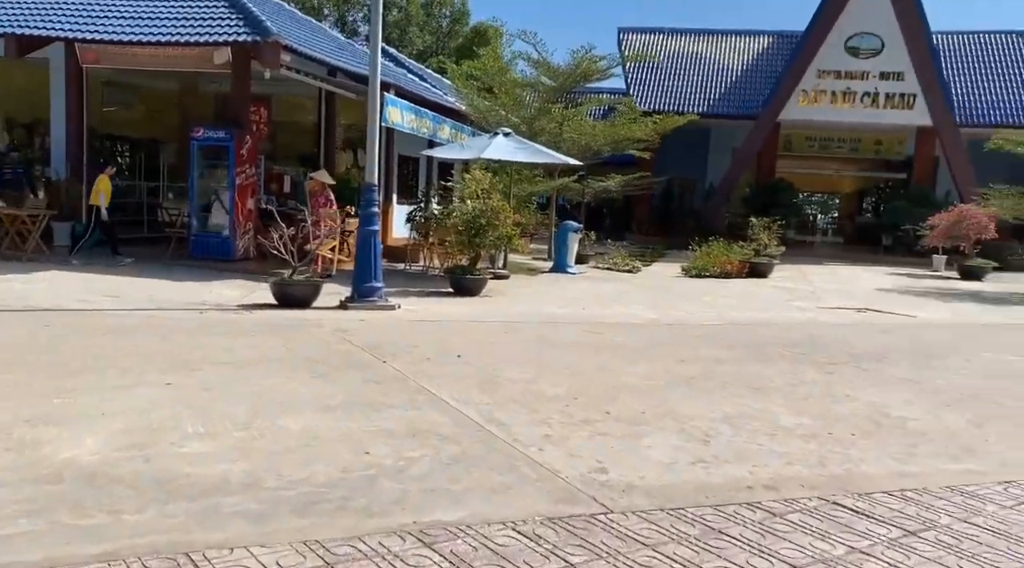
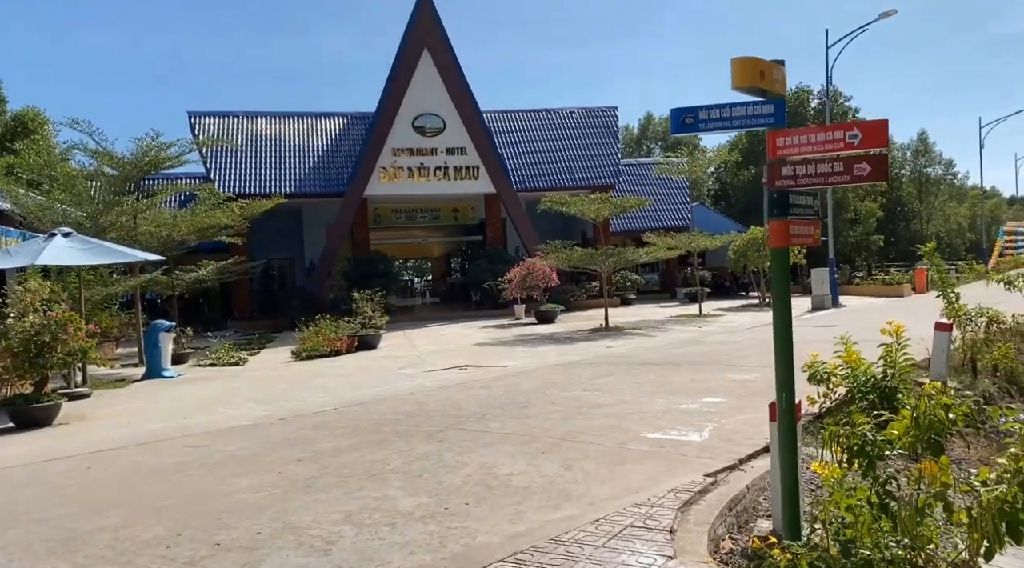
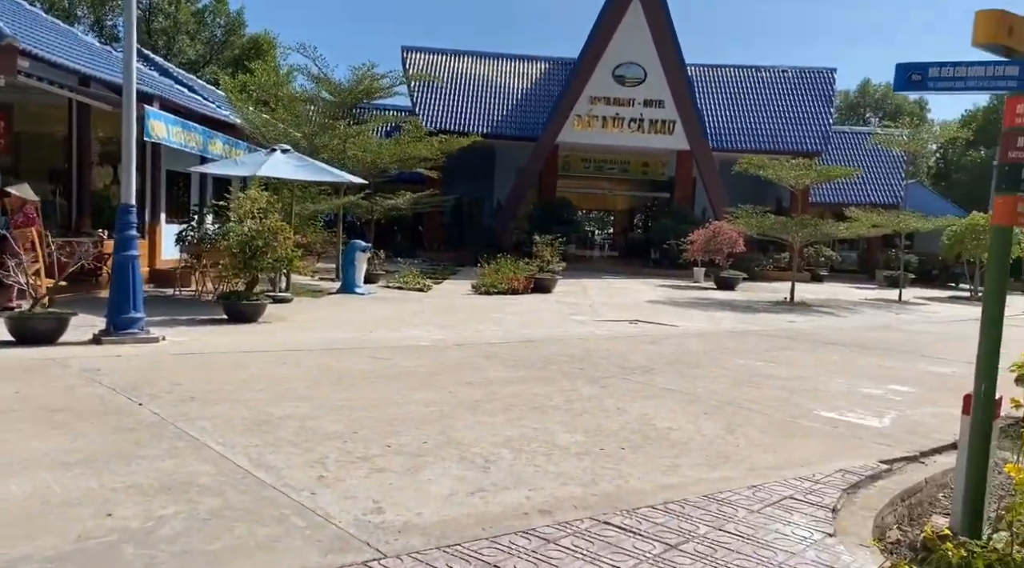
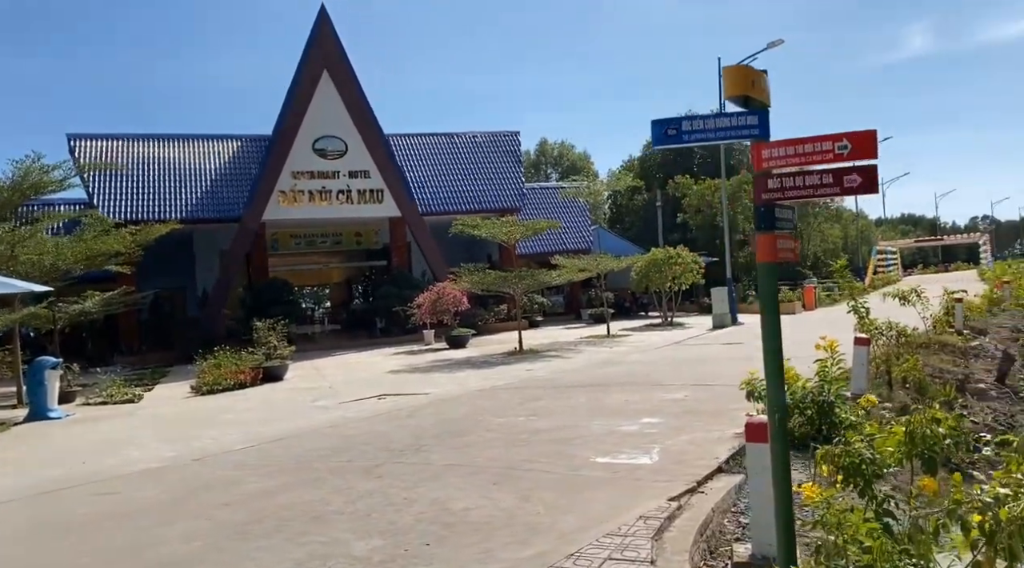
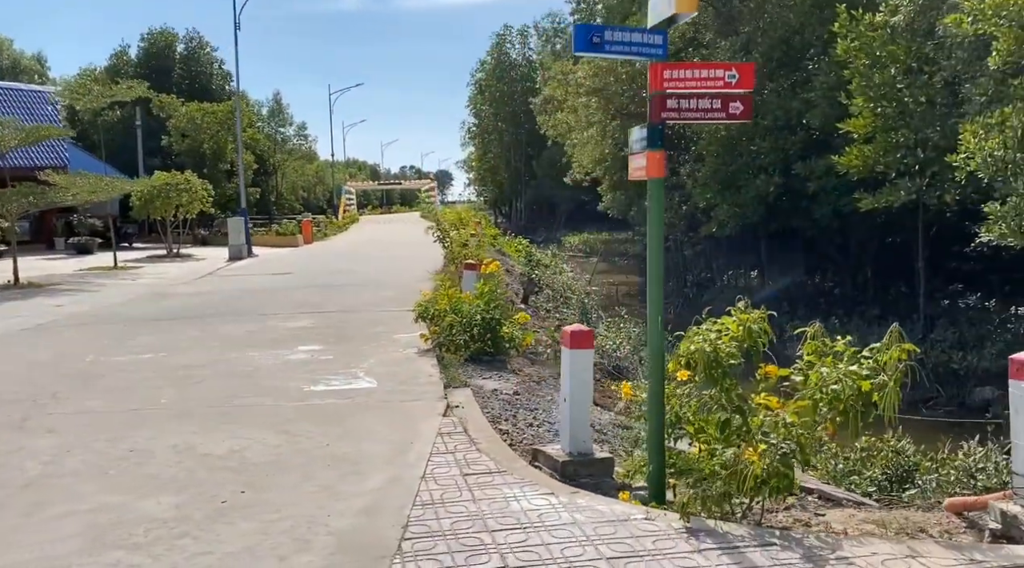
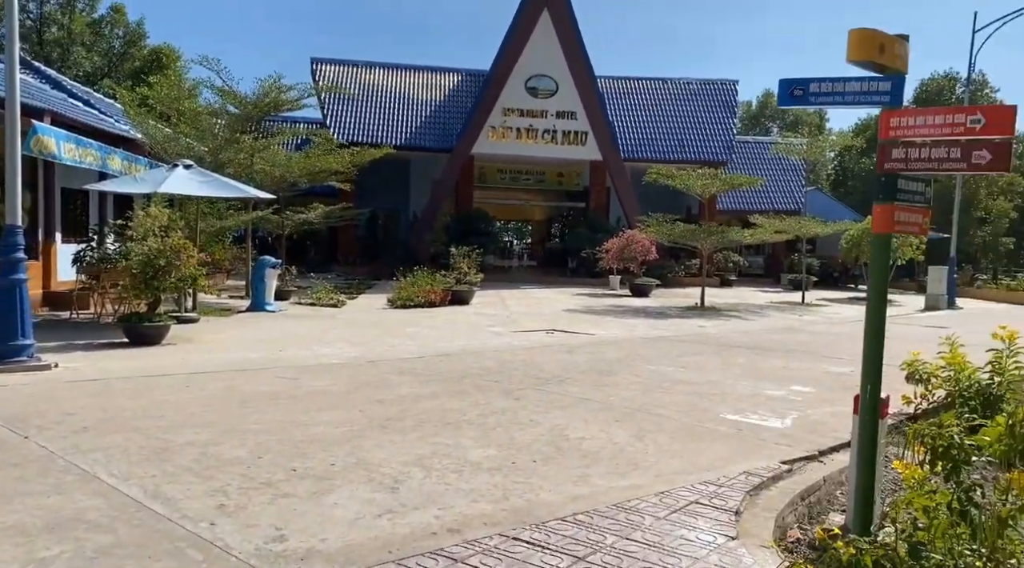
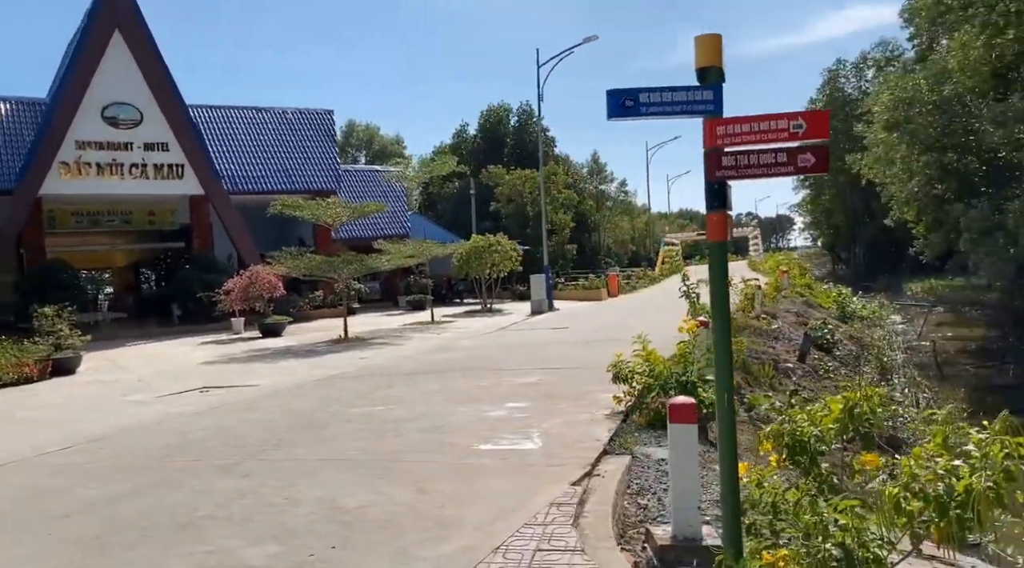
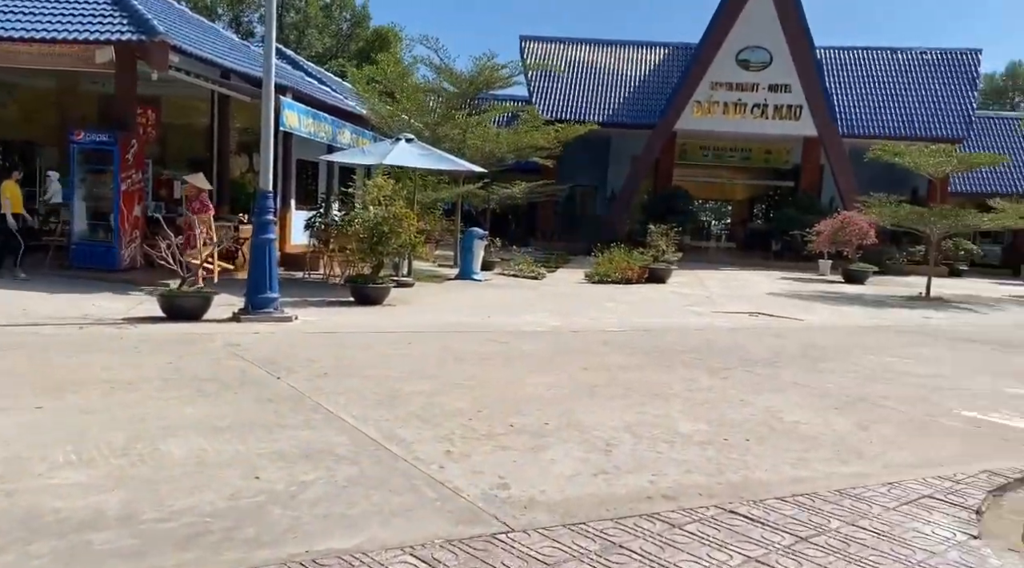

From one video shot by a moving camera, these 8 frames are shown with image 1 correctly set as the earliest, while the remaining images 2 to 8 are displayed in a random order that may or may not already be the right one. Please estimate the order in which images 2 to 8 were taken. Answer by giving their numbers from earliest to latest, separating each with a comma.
8, 3, 6, 2, 4, 7, 5
